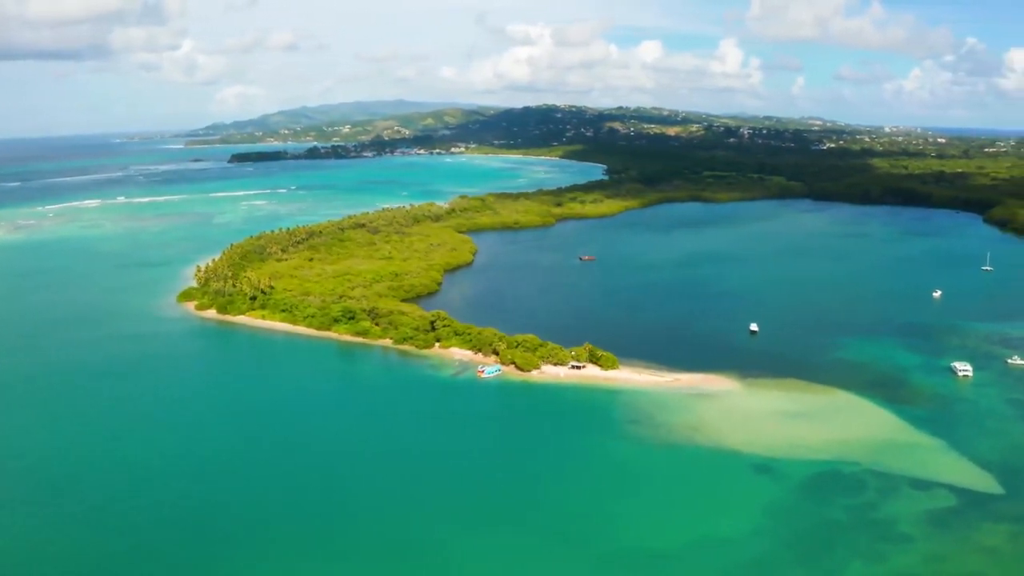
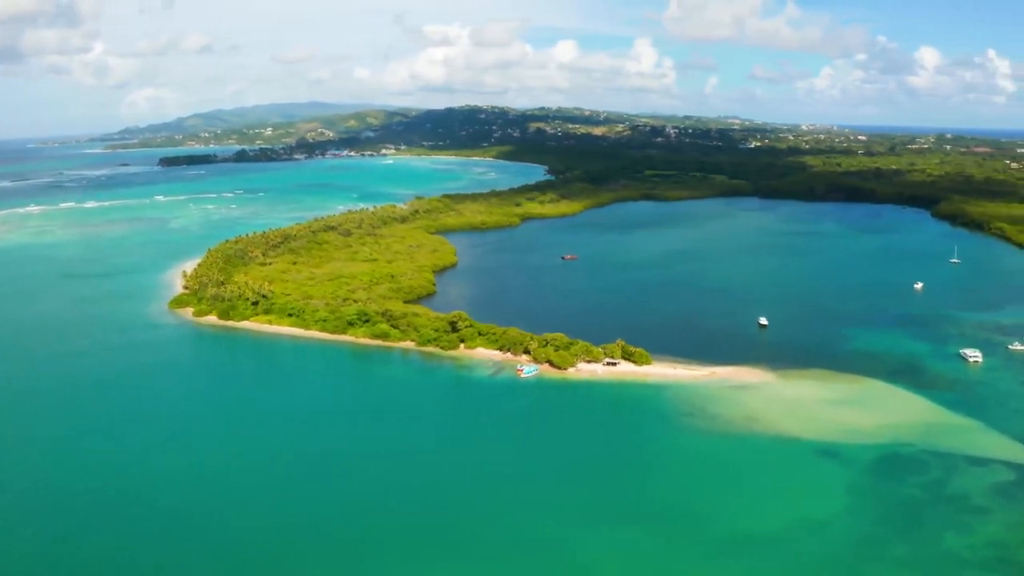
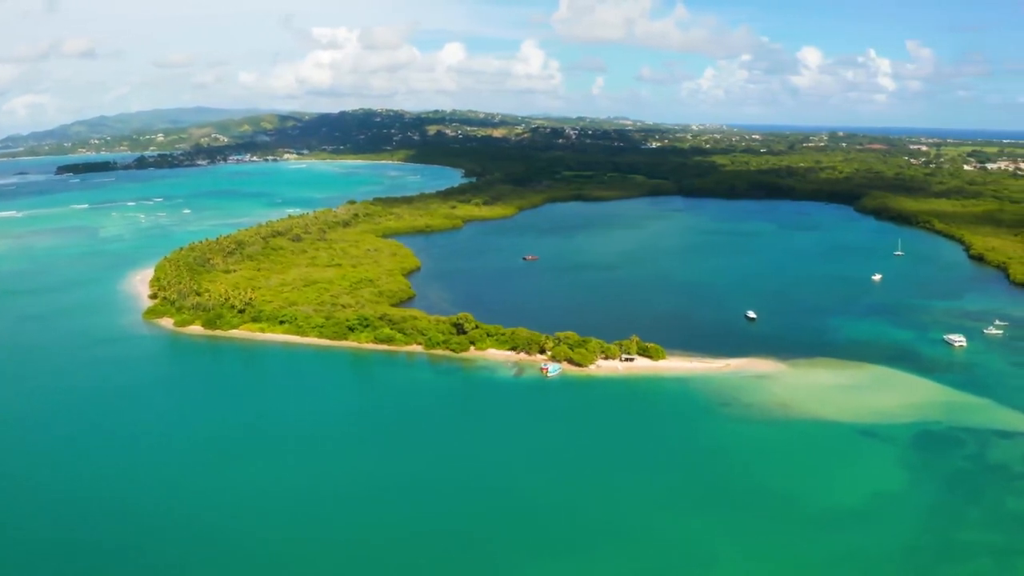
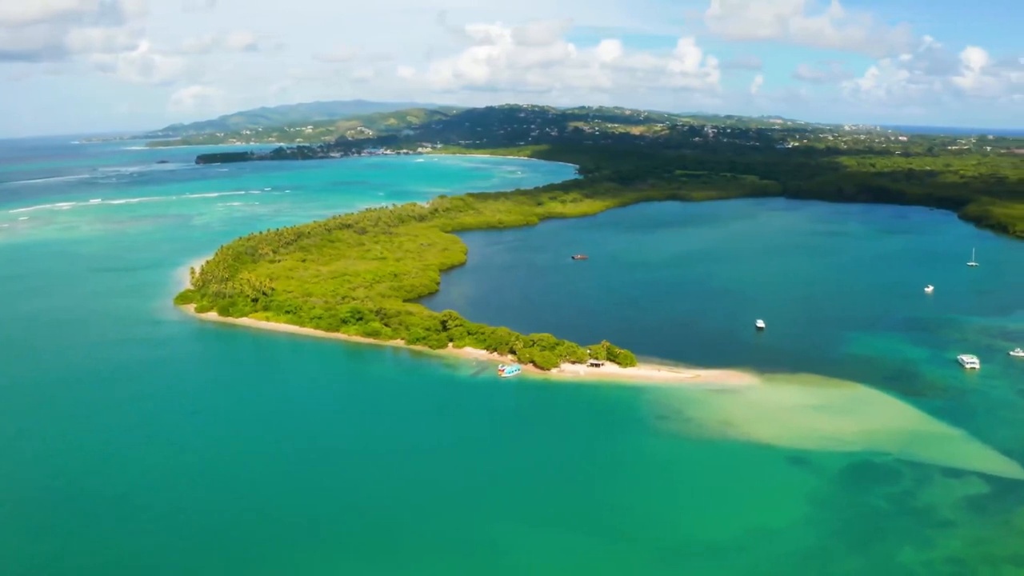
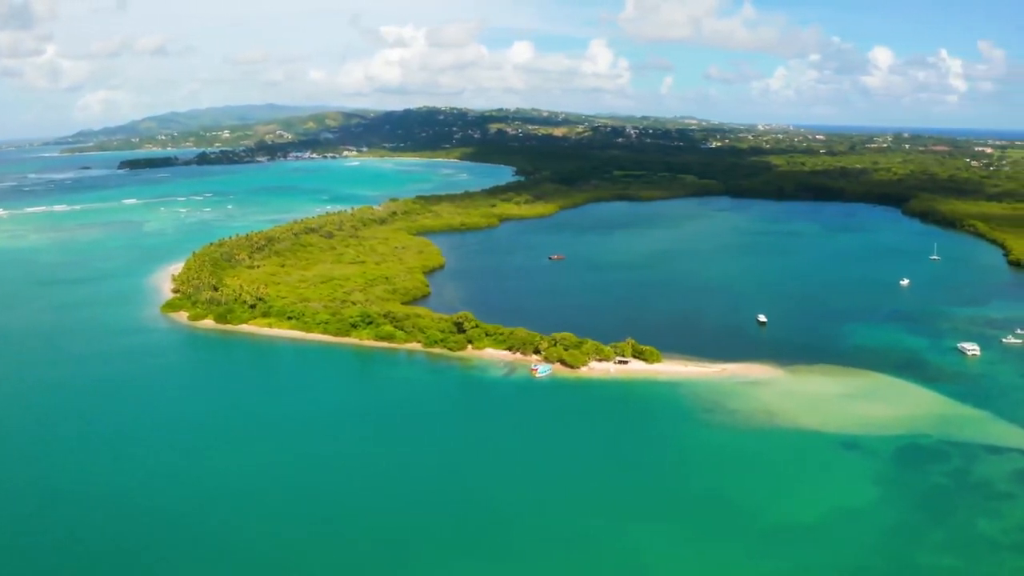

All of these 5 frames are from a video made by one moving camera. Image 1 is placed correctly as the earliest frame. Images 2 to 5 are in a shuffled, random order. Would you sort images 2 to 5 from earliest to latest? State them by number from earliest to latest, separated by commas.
4, 2, 5, 3
